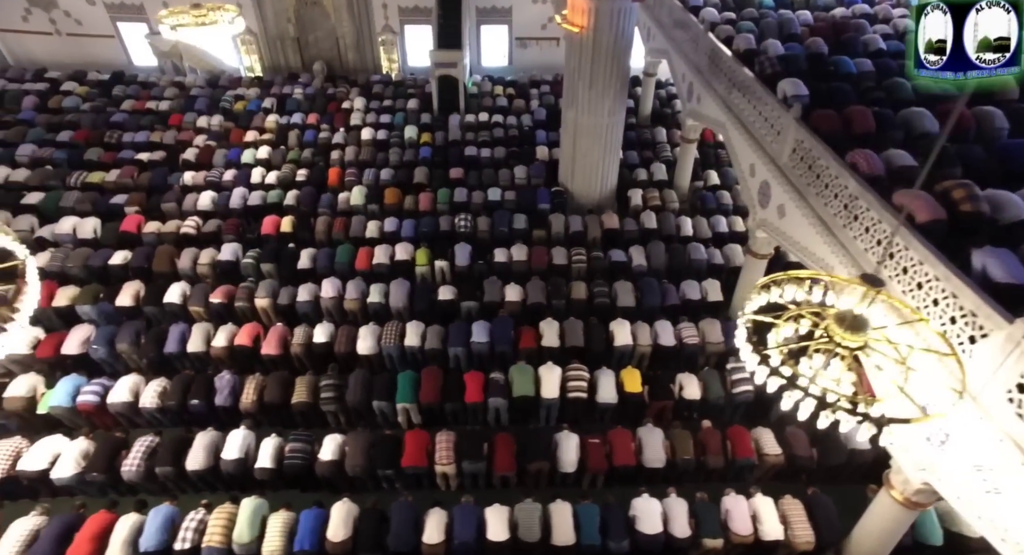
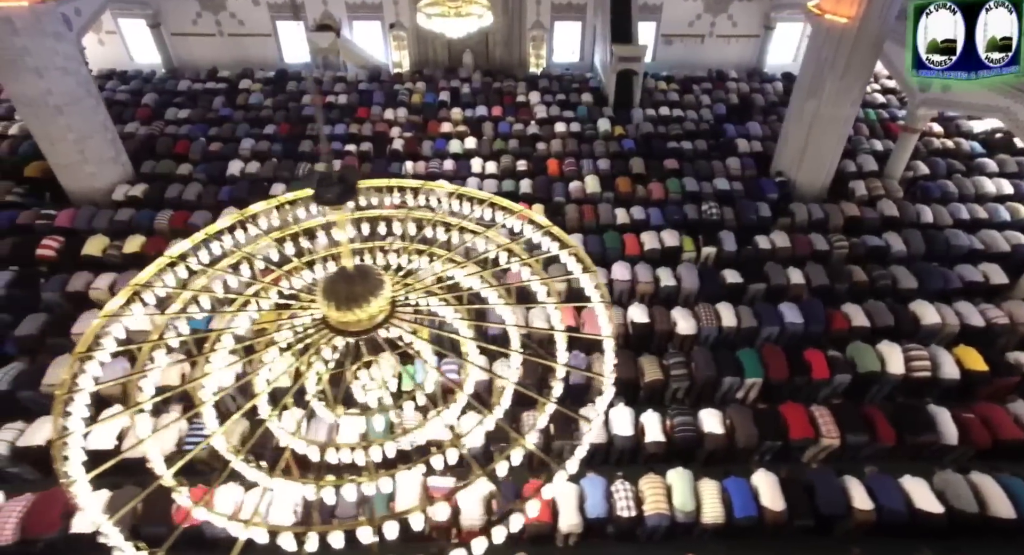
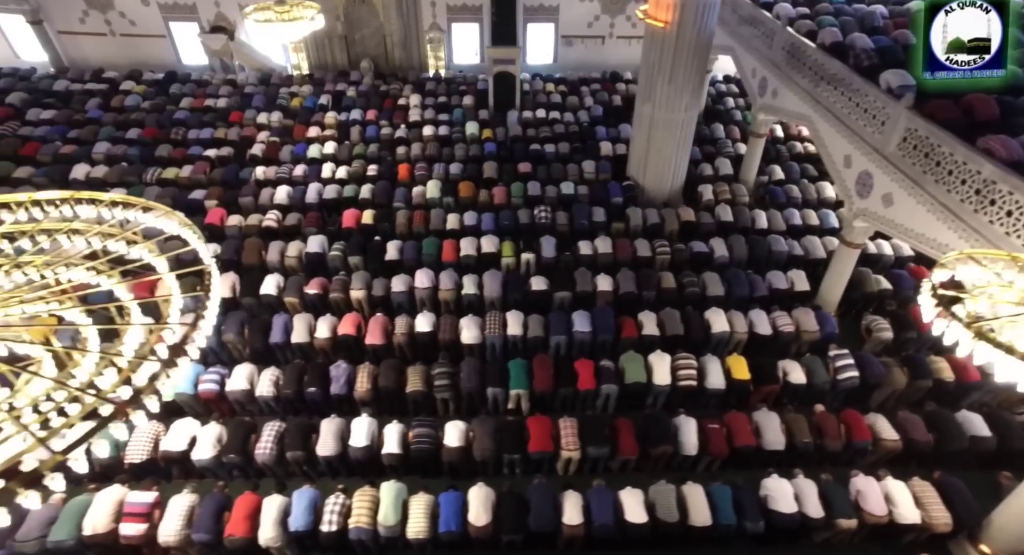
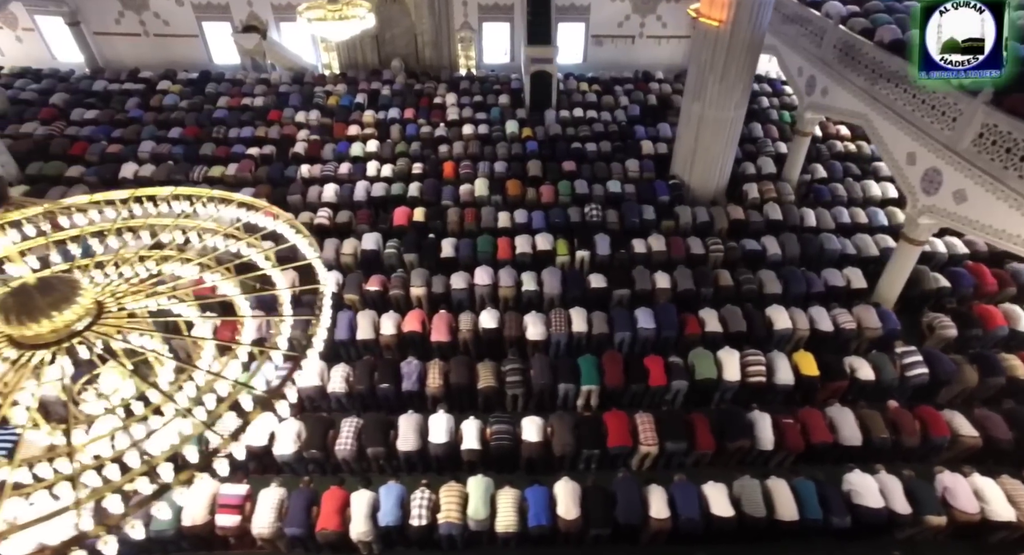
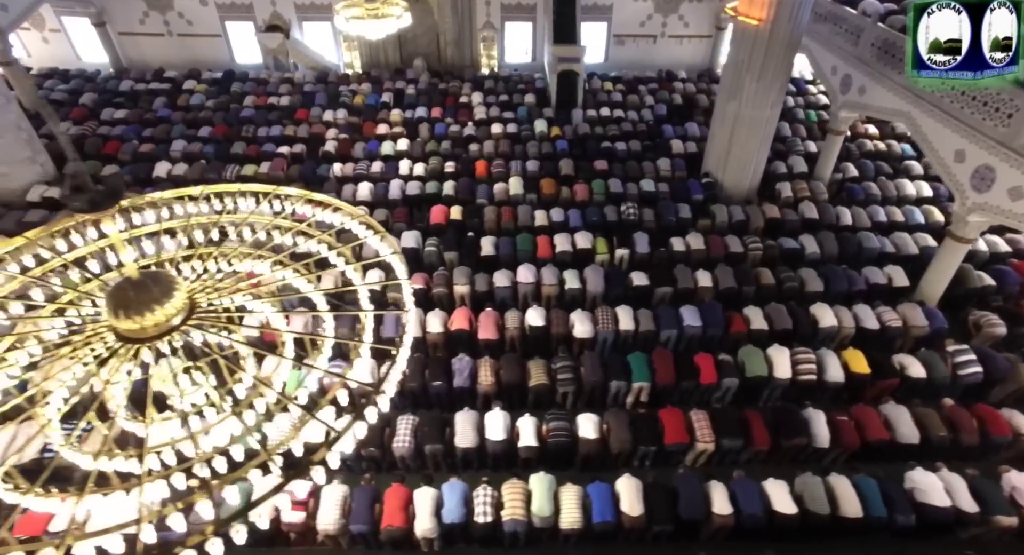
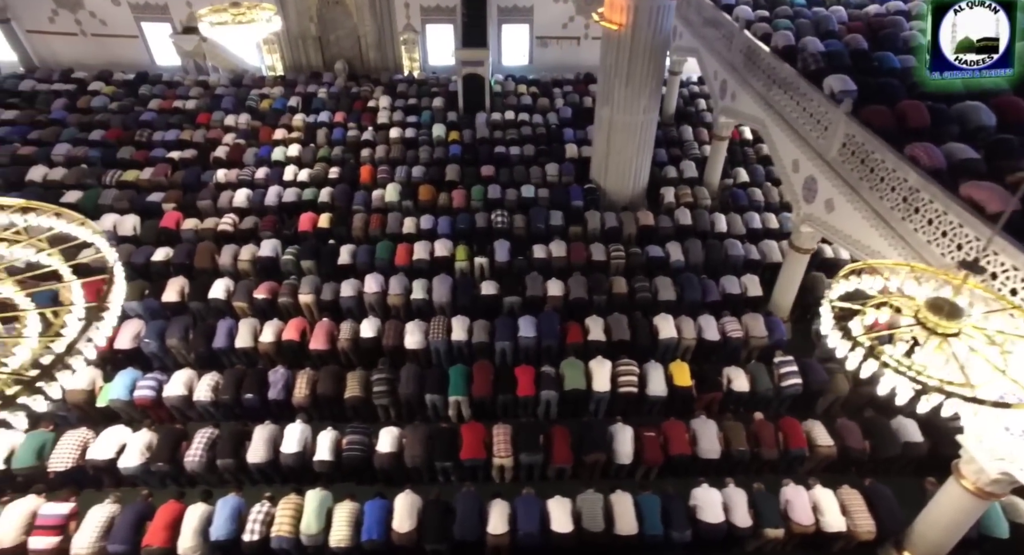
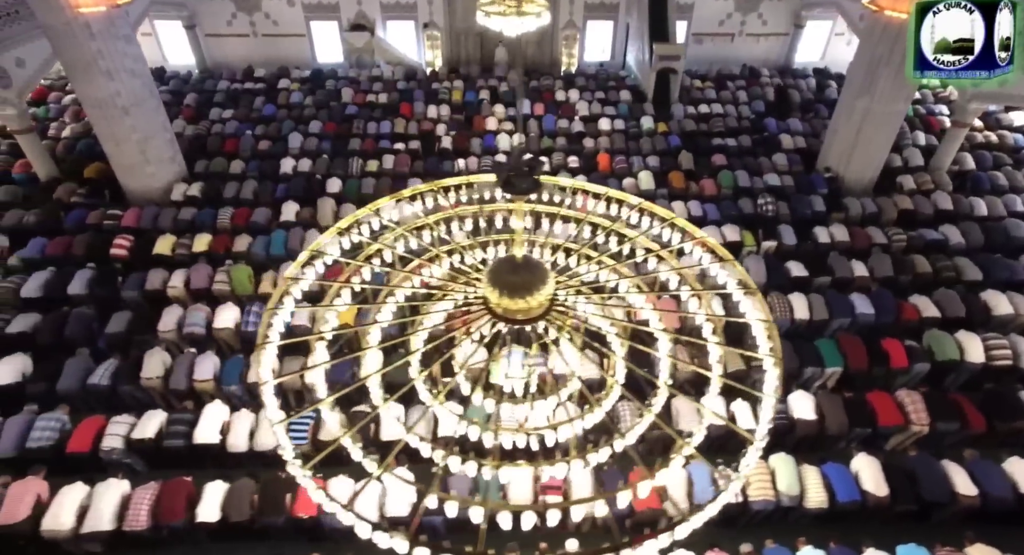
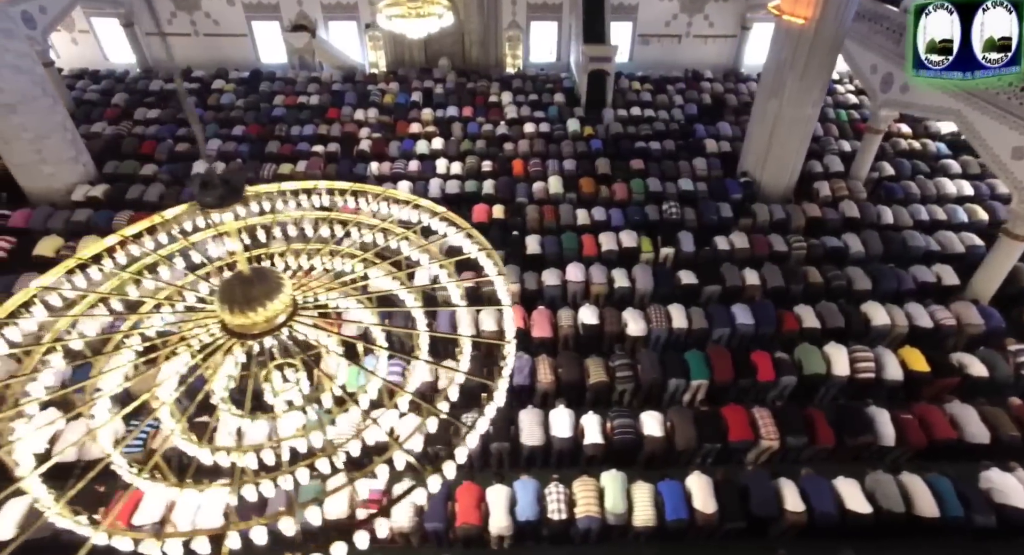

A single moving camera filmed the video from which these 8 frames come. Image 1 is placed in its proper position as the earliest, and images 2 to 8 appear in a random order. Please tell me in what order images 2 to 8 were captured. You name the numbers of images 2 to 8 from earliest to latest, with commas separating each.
6, 3, 4, 5, 8, 2, 7
